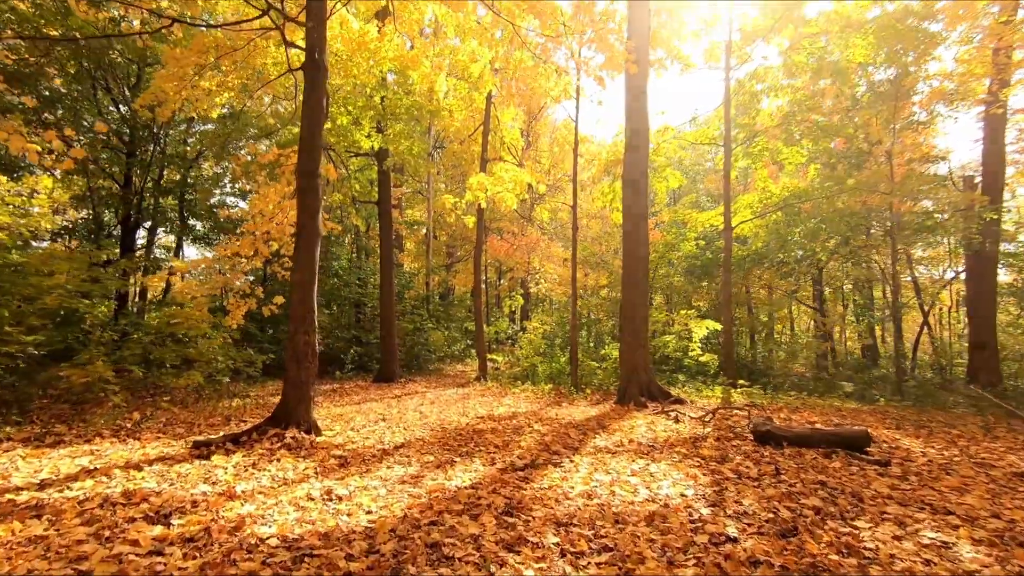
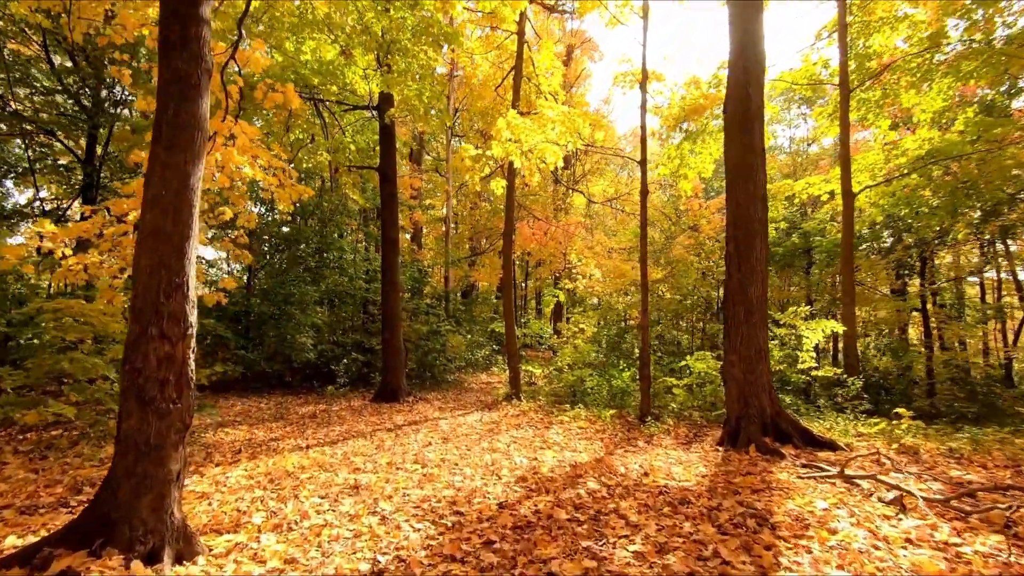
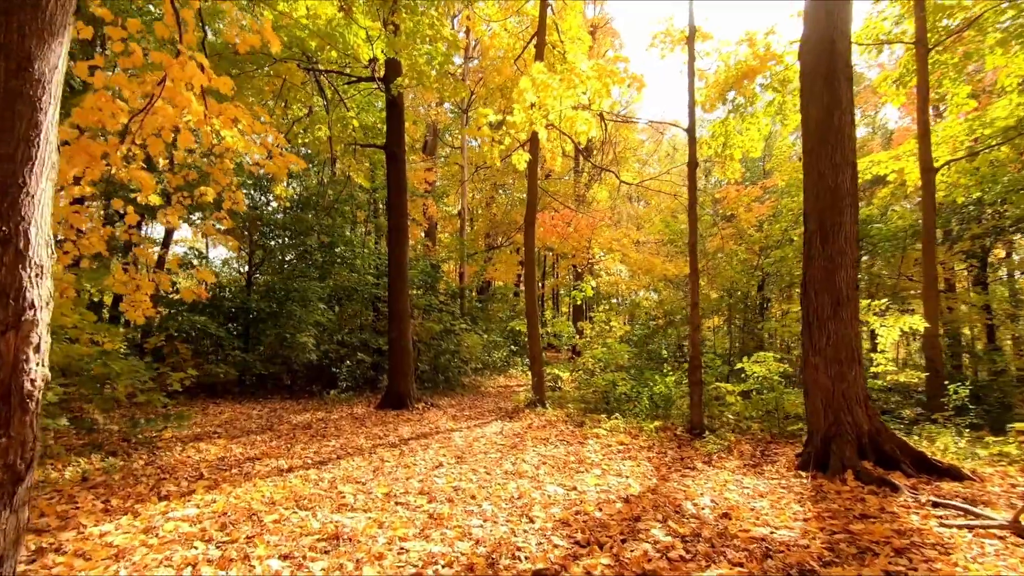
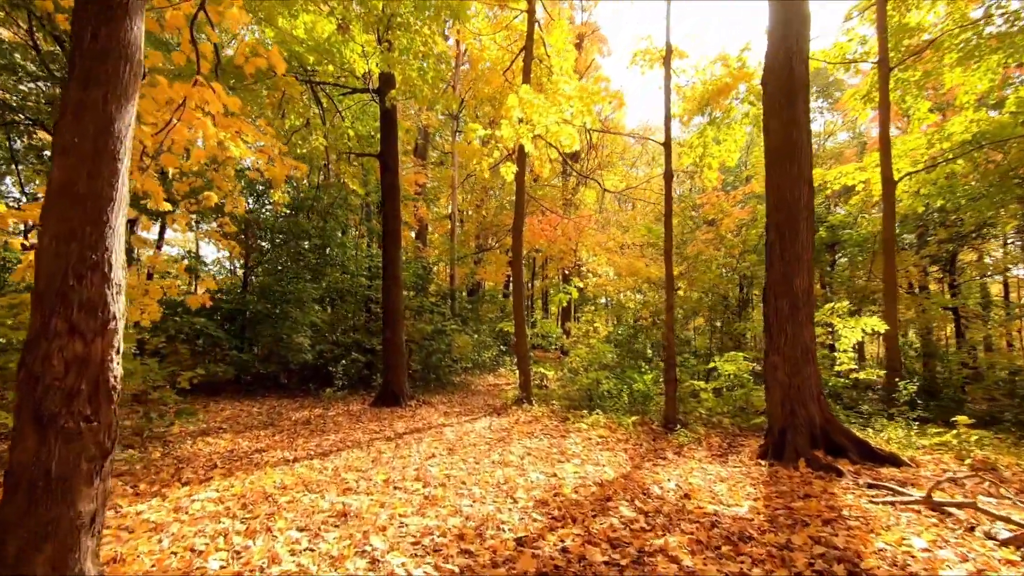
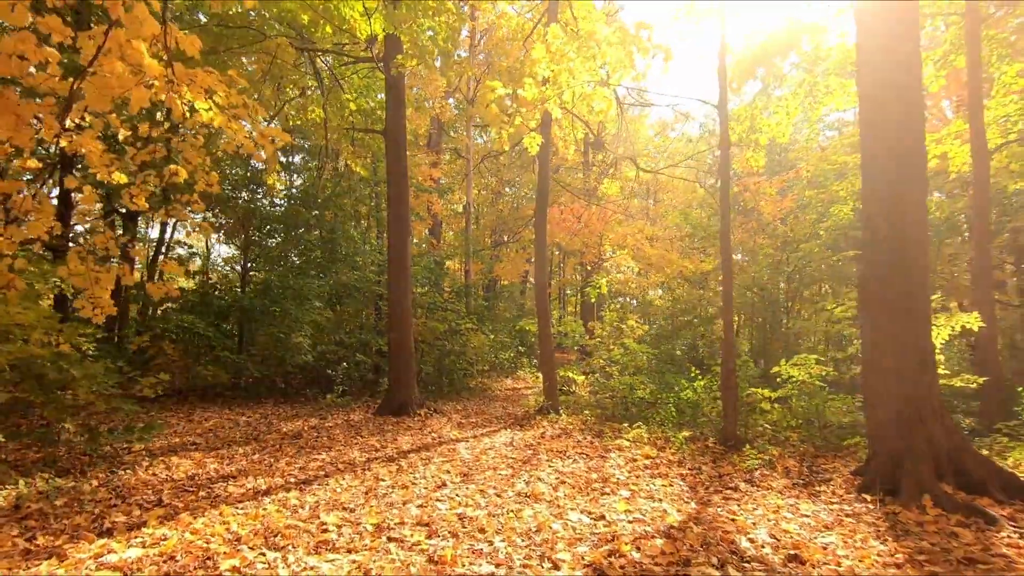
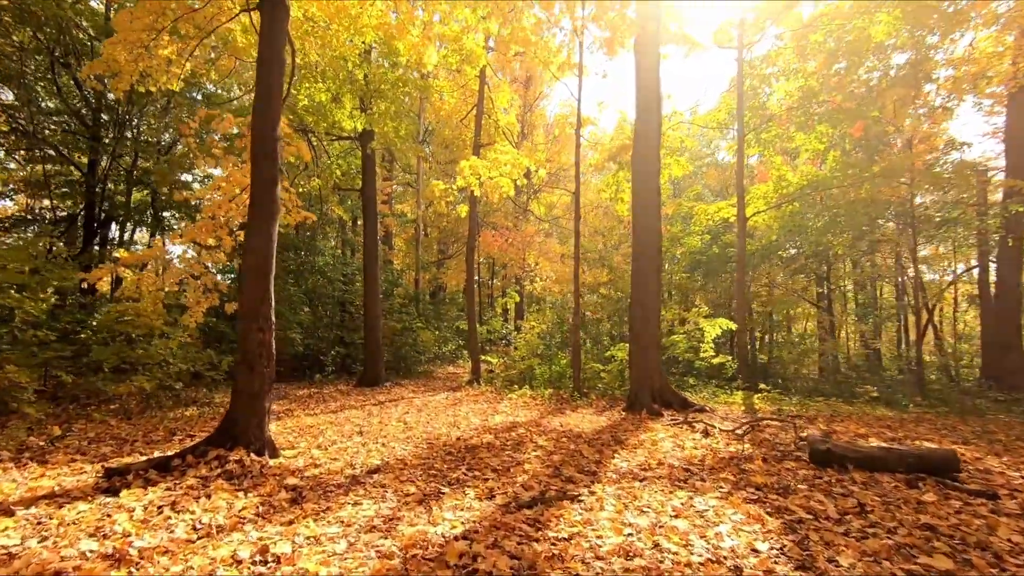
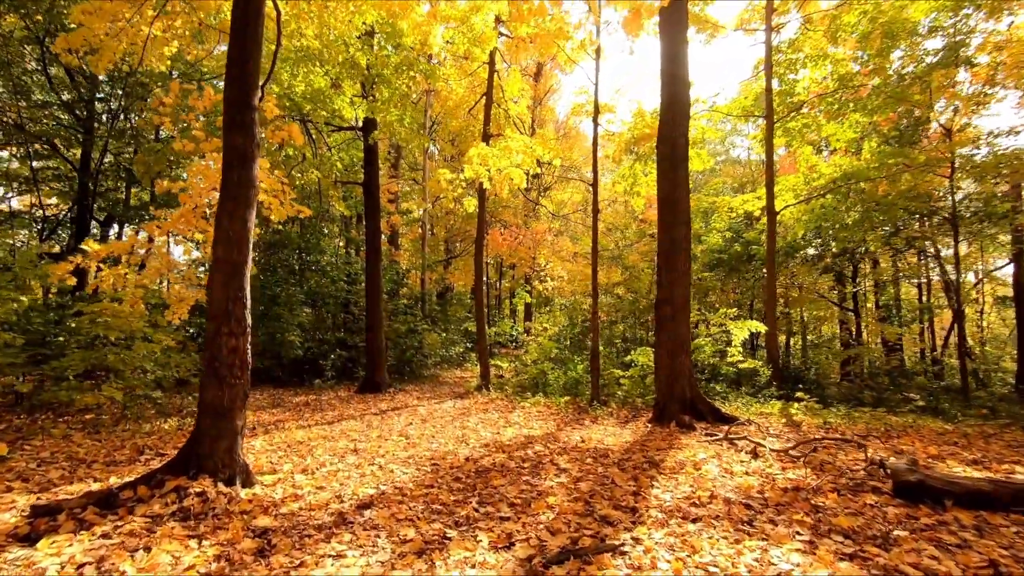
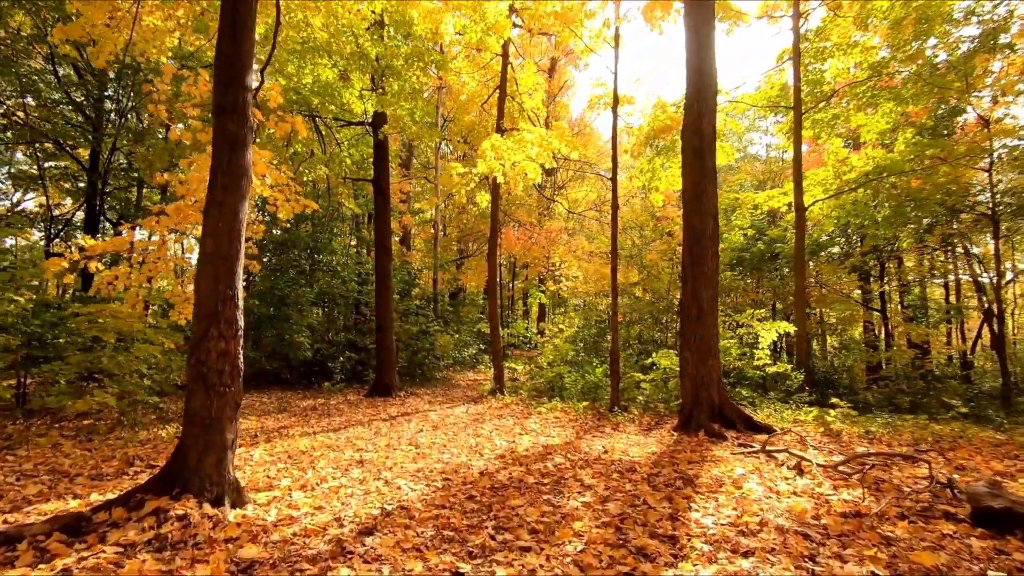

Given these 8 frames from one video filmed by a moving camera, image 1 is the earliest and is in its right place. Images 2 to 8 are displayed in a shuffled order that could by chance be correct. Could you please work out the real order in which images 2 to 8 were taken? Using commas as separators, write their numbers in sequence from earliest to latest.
6, 7, 8, 2, 4, 3, 5
